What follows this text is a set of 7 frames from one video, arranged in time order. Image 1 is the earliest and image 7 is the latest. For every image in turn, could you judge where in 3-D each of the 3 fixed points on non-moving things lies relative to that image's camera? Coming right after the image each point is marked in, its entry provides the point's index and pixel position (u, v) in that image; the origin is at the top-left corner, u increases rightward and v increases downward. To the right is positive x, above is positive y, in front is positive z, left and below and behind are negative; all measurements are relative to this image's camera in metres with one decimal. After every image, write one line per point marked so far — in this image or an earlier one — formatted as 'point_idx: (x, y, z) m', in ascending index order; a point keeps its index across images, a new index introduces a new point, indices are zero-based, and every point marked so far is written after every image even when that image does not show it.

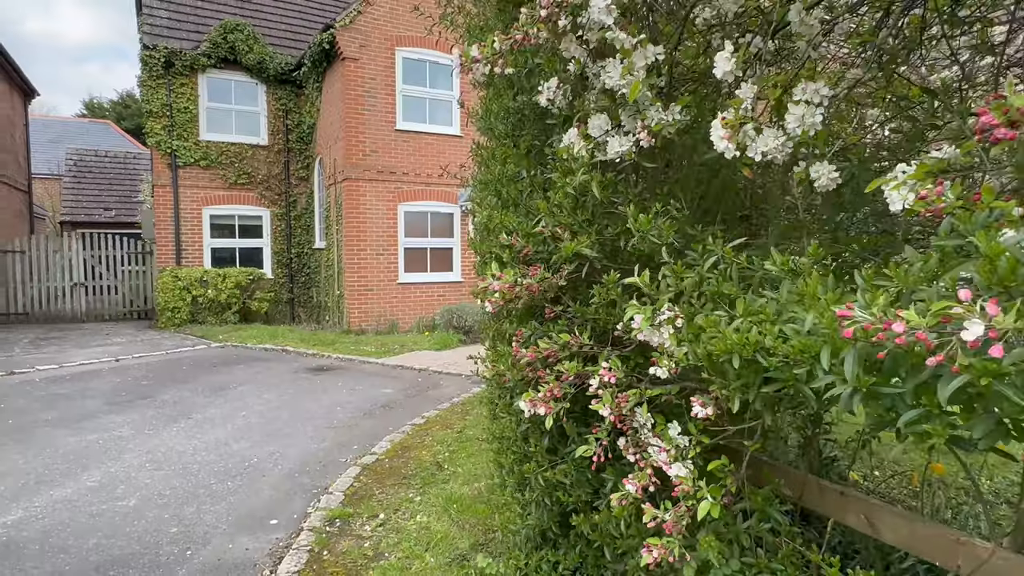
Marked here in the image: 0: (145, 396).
0: (-4.0, -1.2, +6.7) m
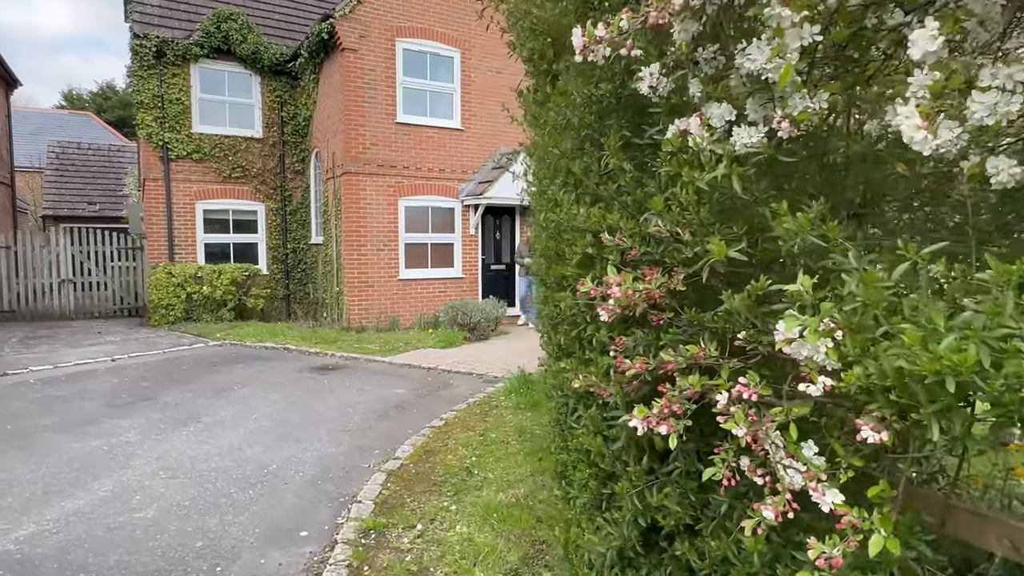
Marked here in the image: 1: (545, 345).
0: (-3.9, -1.2, +6.4) m
1: (+0.2, -0.2, +2.6) m
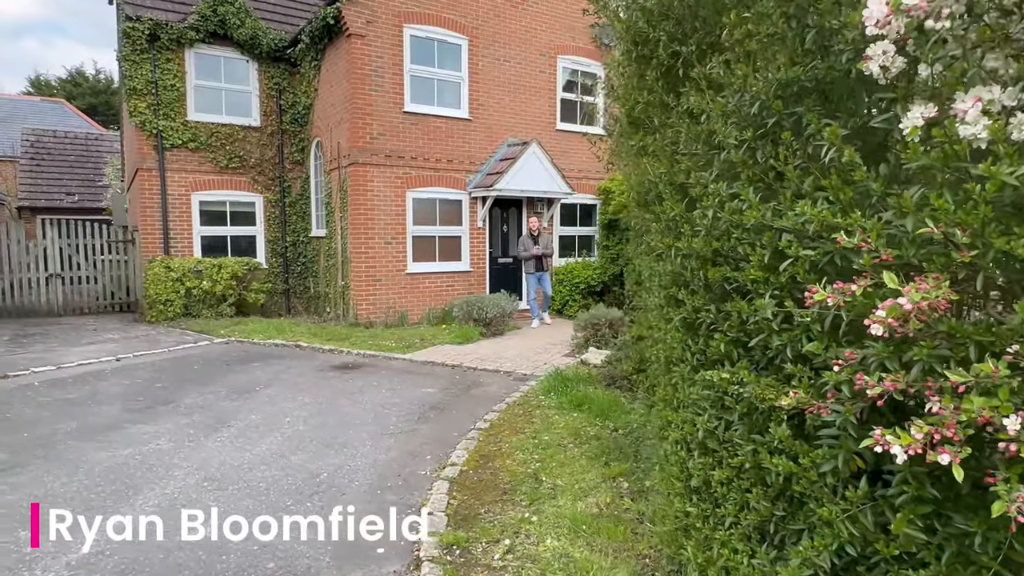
0: (-3.4, -1.1, +6.1) m
1: (+0.7, -0.2, +2.4) m
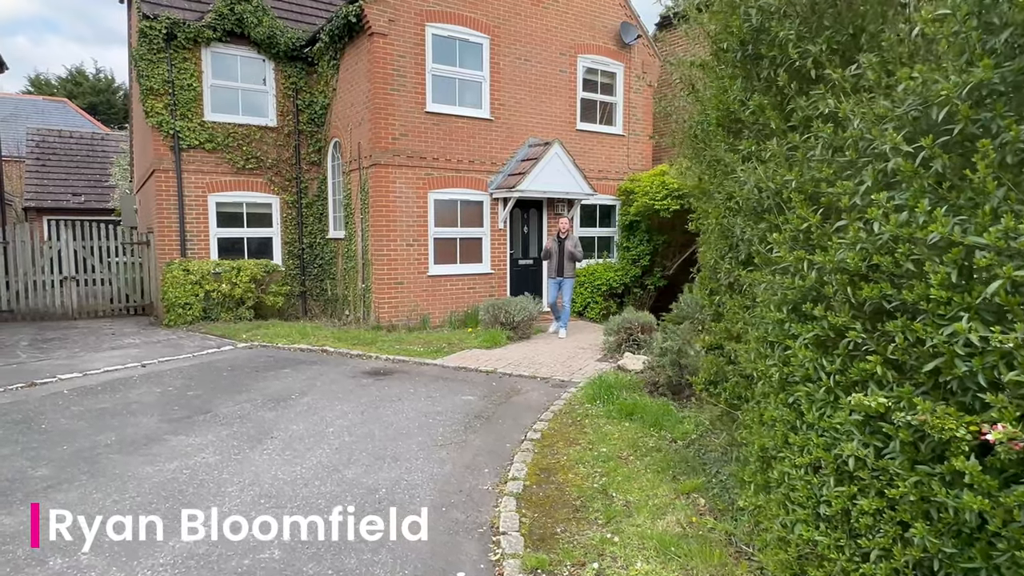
0: (-3.0, -1.2, +5.9) m
1: (+1.2, -0.3, +2.3) m
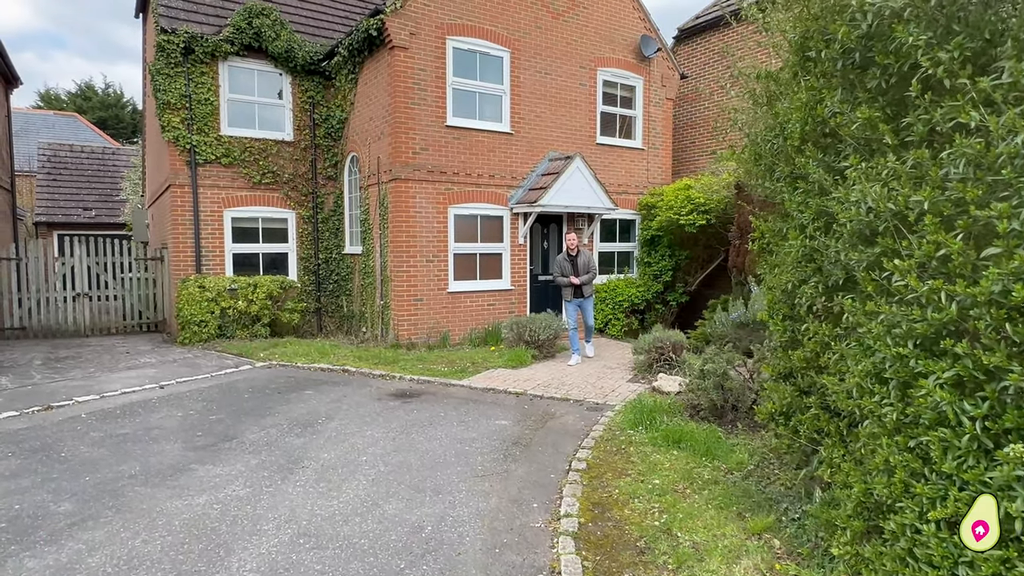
0: (-2.6, -1.4, +5.7) m
1: (+1.5, -0.4, +2.0) m
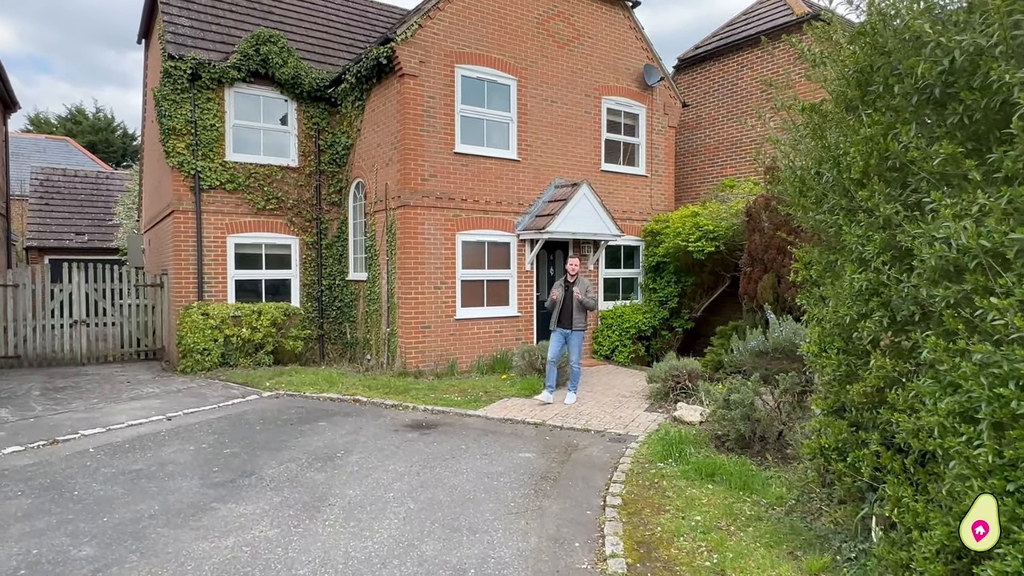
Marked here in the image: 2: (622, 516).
0: (-2.4, -1.7, +5.5) m
1: (+1.8, -0.5, +2.0) m
2: (+0.8, -1.7, +4.5) m
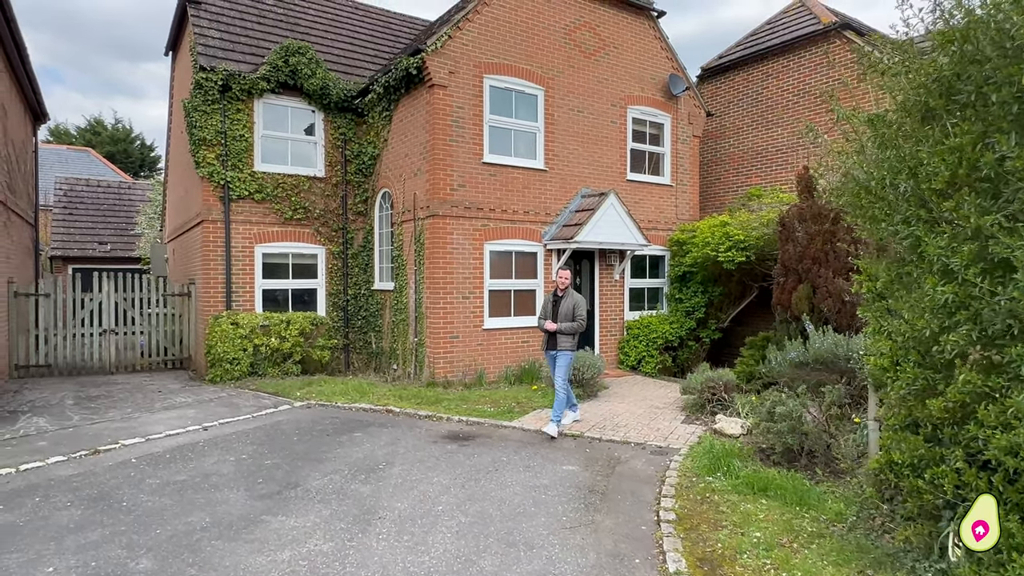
0: (-2.0, -1.8, +5.4) m
1: (+2.2, -0.6, +1.9) m
2: (+1.2, -1.8, +4.5) m
